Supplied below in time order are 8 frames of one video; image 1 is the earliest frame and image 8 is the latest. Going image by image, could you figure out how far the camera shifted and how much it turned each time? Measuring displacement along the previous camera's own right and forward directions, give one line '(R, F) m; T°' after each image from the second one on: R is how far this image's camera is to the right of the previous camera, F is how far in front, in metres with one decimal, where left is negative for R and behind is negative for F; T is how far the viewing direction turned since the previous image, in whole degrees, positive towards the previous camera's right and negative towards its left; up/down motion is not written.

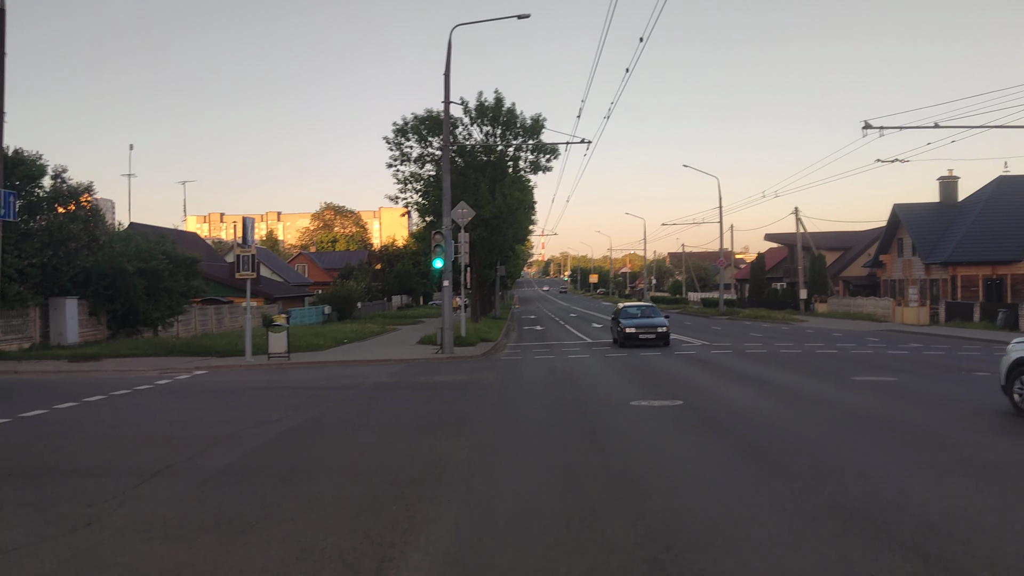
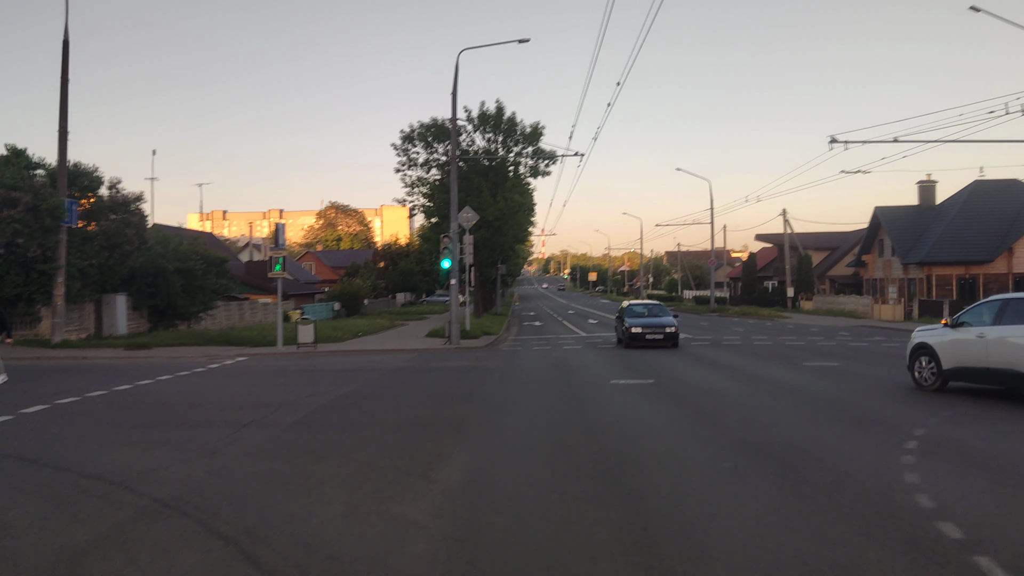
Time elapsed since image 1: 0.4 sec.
(0.0, -2.2) m; 0°
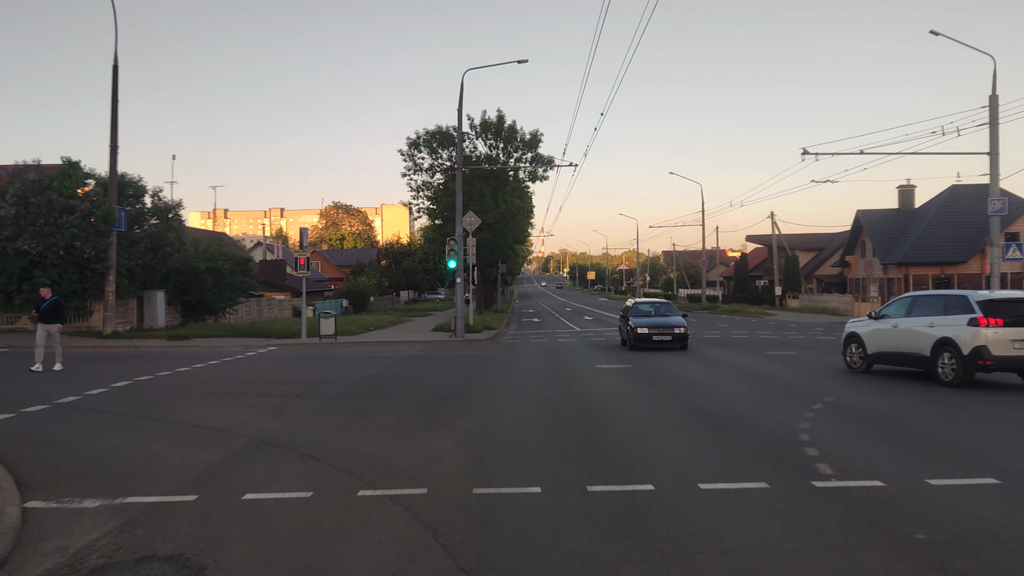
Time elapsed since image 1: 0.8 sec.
(0.0, -2.2) m; 0°
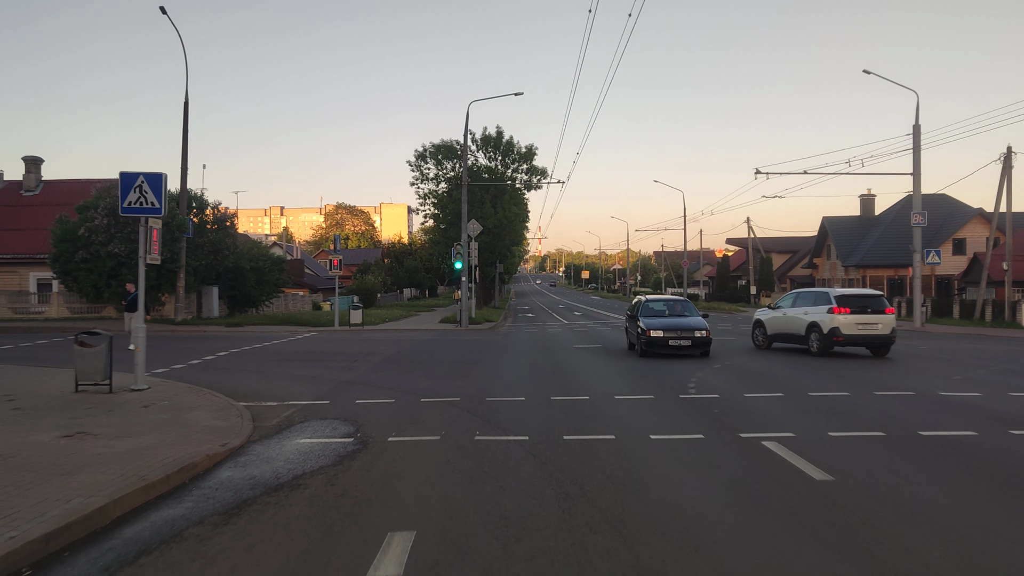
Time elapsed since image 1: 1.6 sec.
(0.0, -4.5) m; 0°
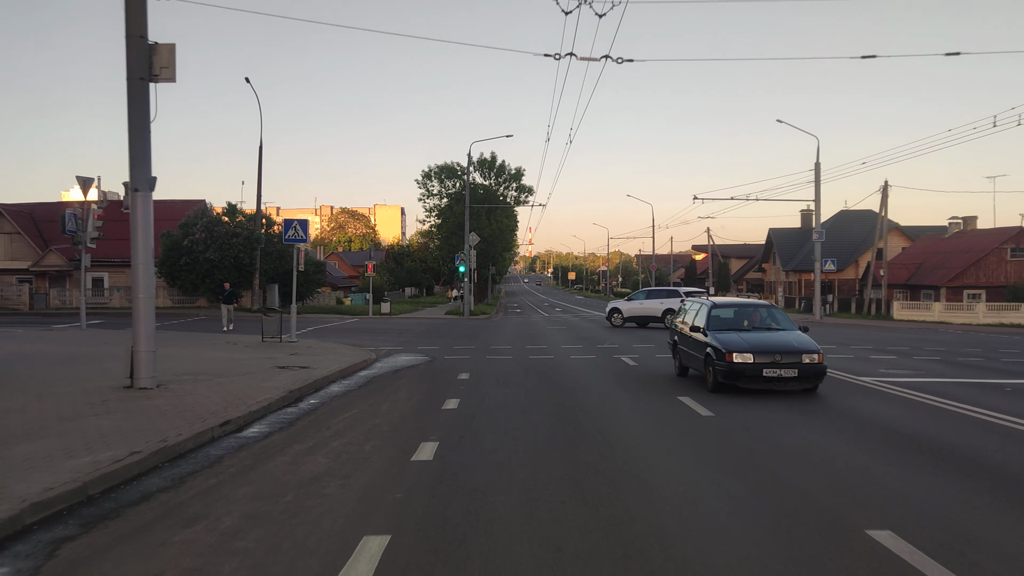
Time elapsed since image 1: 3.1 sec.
(0.0, -8.5) m; +1°
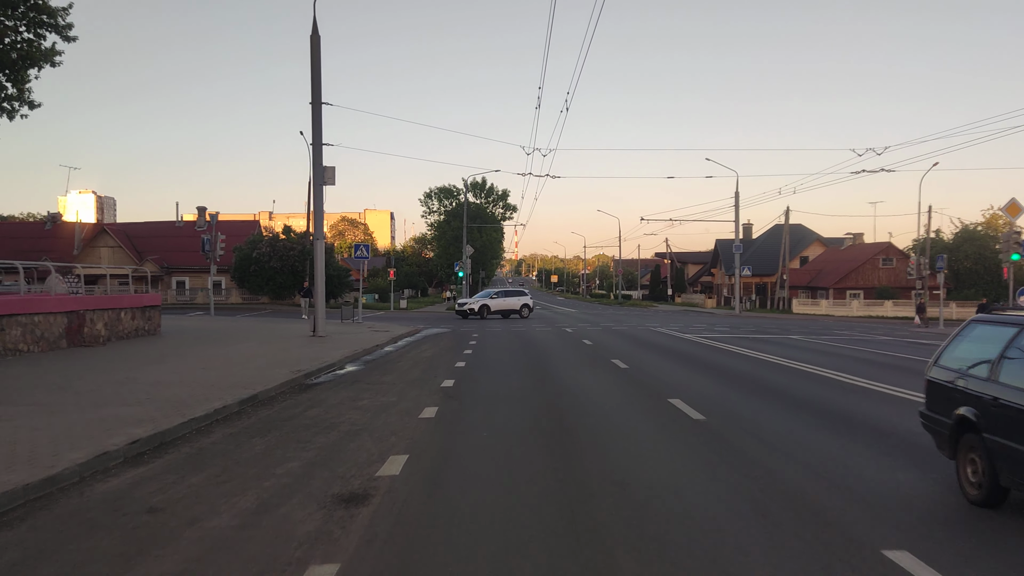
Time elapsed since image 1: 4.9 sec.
(-0.1, -10.9) m; +1°
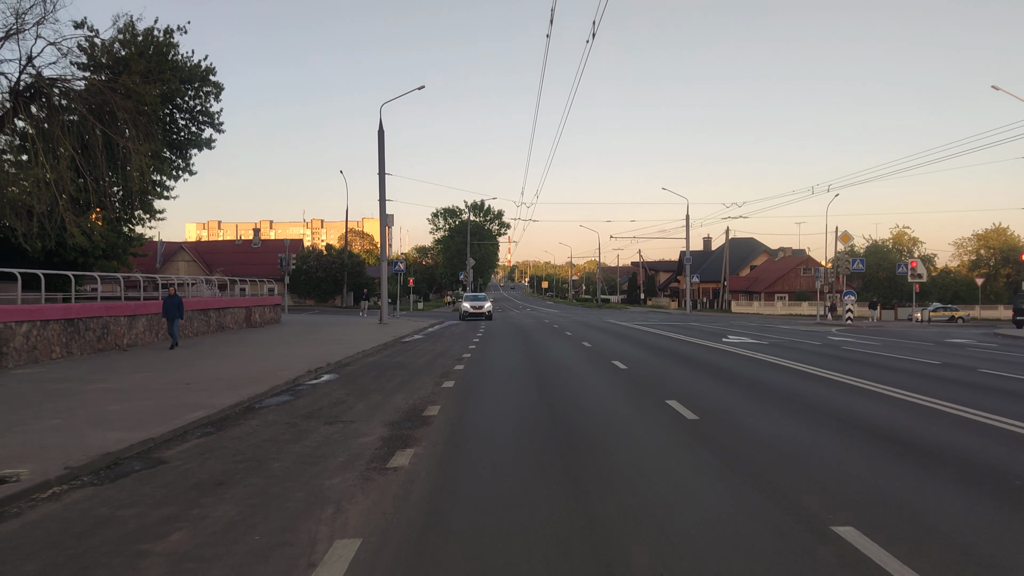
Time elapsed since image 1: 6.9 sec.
(-0.1, -11.9) m; 0°
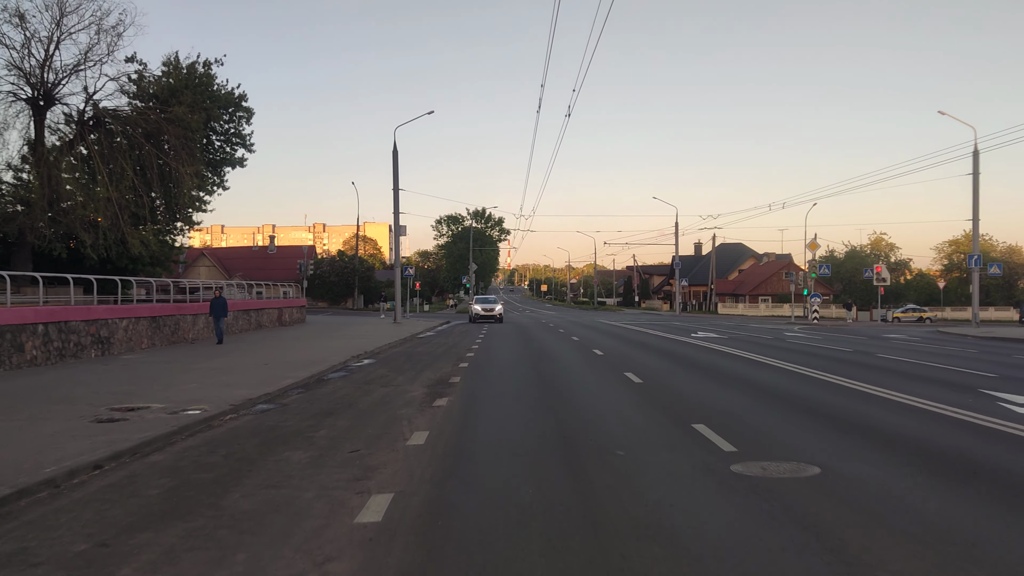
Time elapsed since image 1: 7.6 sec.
(0.0, -4.0) m; 0°
